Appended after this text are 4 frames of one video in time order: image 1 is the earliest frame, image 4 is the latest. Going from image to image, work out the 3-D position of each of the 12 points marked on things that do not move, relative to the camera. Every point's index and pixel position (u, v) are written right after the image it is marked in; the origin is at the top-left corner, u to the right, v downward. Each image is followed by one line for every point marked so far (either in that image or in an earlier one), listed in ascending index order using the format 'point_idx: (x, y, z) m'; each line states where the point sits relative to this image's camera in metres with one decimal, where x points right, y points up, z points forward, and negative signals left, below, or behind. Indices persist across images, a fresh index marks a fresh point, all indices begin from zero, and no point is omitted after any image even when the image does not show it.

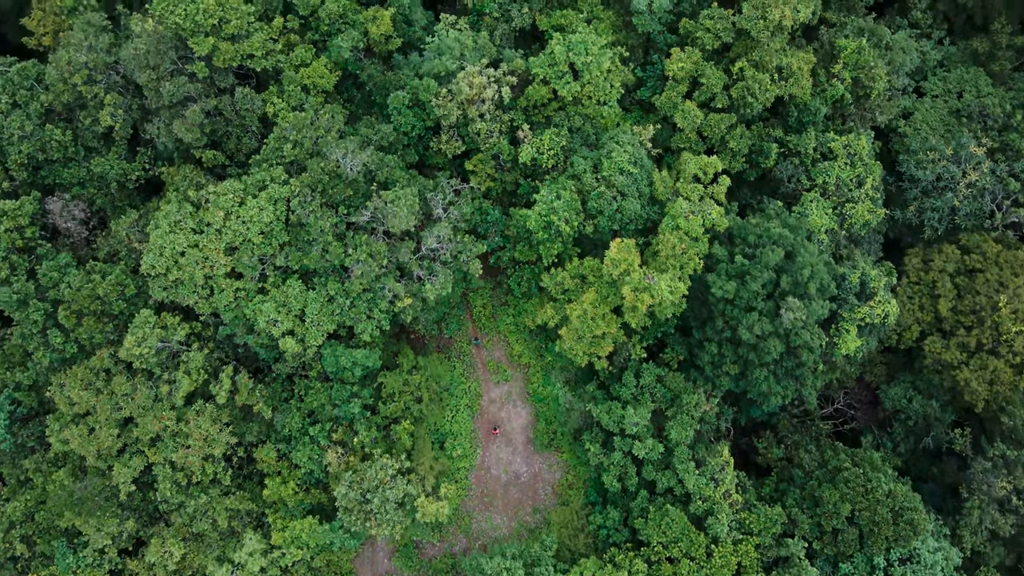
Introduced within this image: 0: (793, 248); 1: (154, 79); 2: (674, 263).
0: (+9.0, +1.2, +20.0) m
1: (-11.3, +6.6, +19.9) m
2: (+5.1, +0.7, +20.1) m
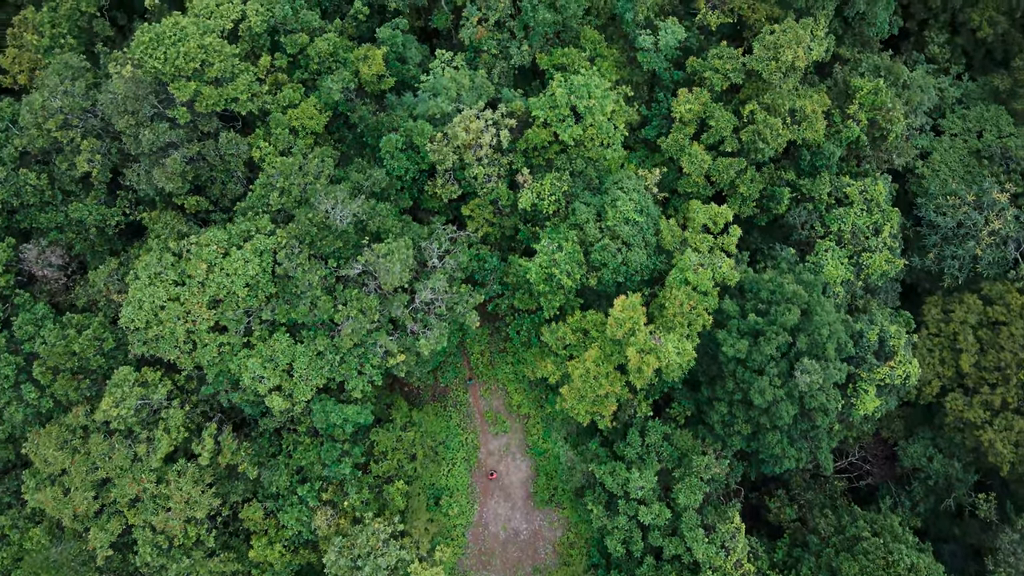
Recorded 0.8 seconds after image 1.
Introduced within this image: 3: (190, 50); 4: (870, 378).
0: (+8.9, -0.5, +18.9) m
1: (-11.4, +4.9, +18.9) m
2: (+5.1, -1.0, +19.0) m
3: (-9.7, +7.2, +19.0) m
4: (+10.9, -2.8, +19.2) m
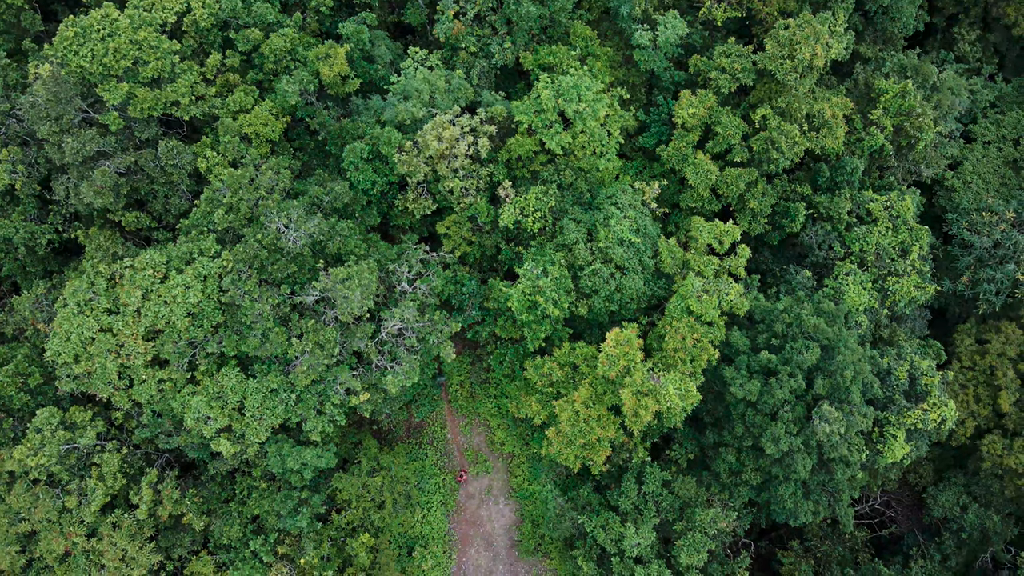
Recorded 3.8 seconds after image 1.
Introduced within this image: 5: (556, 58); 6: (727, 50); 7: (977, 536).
0: (+8.3, -1.3, +16.5) m
1: (-11.9, +4.1, +16.5) m
2: (+4.5, -1.8, +16.6) m
3: (-10.3, +6.4, +16.6) m
4: (+10.3, -3.6, +16.8) m
5: (+1.3, +7.0, +19.1) m
6: (+6.4, +7.1, +18.8) m
7: (+13.5, -7.2, +18.4) m
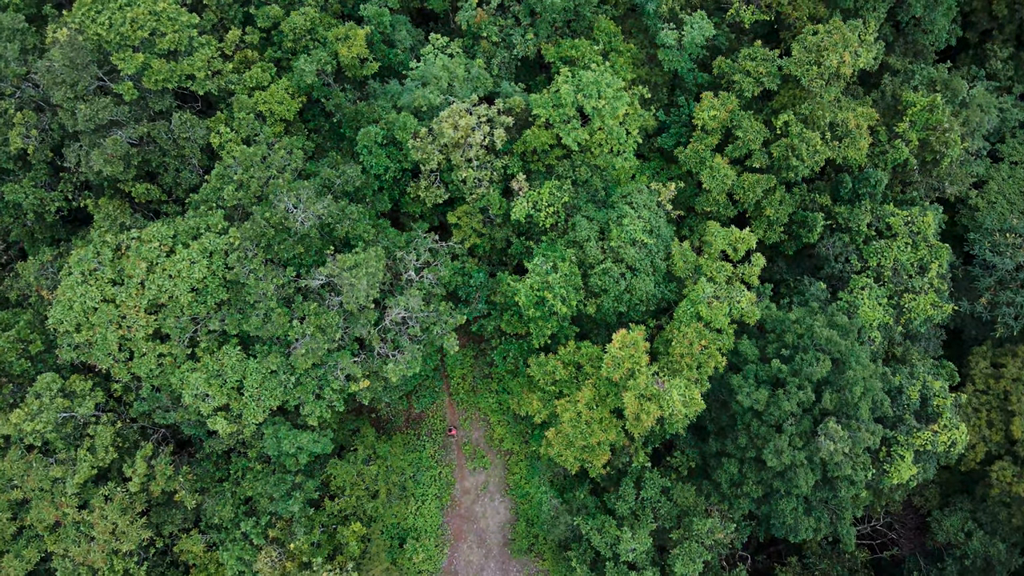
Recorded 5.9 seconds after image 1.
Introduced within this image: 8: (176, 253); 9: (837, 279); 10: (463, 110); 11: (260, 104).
0: (+8.4, -1.7, +16.1) m
1: (-11.5, +4.9, +16.4) m
2: (+4.6, -1.9, +16.3) m
3: (-9.7, +7.1, +16.5) m
4: (+10.3, -4.0, +16.4) m
5: (+2.0, +7.0, +18.8) m
6: (+7.0, +6.9, +18.5) m
7: (+13.3, -7.8, +17.9) m
8: (-8.8, +0.9, +16.5) m
9: (+9.6, +0.2, +18.7) m
10: (-1.3, +4.9, +17.2) m
11: (-7.1, +5.2, +17.9) m
